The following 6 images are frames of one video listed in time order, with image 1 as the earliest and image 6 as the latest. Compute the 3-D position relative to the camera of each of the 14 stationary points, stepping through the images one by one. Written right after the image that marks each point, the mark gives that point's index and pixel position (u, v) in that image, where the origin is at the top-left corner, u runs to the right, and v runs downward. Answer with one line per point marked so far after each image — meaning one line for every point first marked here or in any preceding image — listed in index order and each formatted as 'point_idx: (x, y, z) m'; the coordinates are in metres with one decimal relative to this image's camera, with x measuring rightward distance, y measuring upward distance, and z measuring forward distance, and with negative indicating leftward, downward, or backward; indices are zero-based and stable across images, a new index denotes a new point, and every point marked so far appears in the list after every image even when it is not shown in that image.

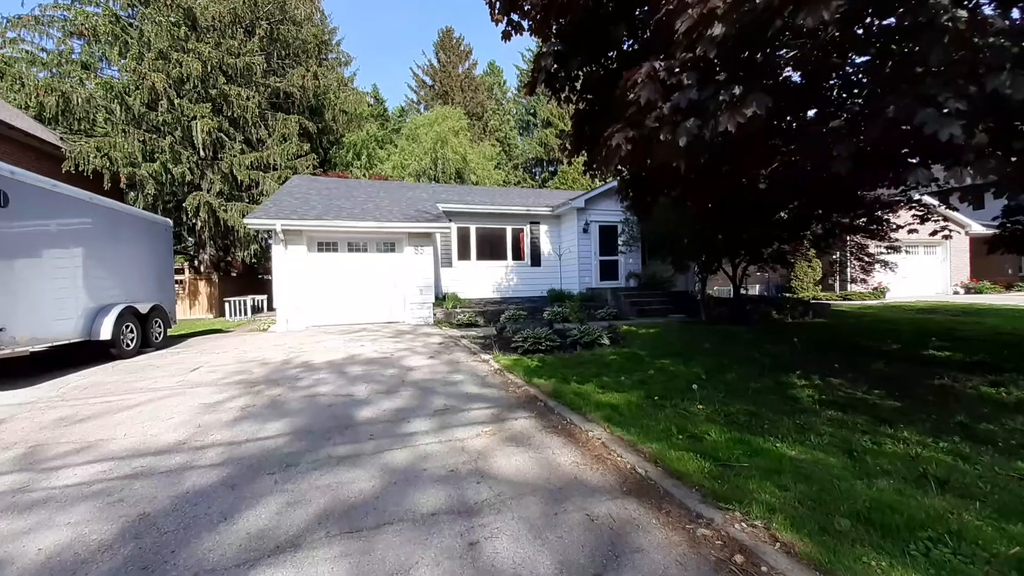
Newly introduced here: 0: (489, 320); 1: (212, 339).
0: (-0.6, -0.9, +11.3) m
1: (-6.7, -1.1, +9.4) m
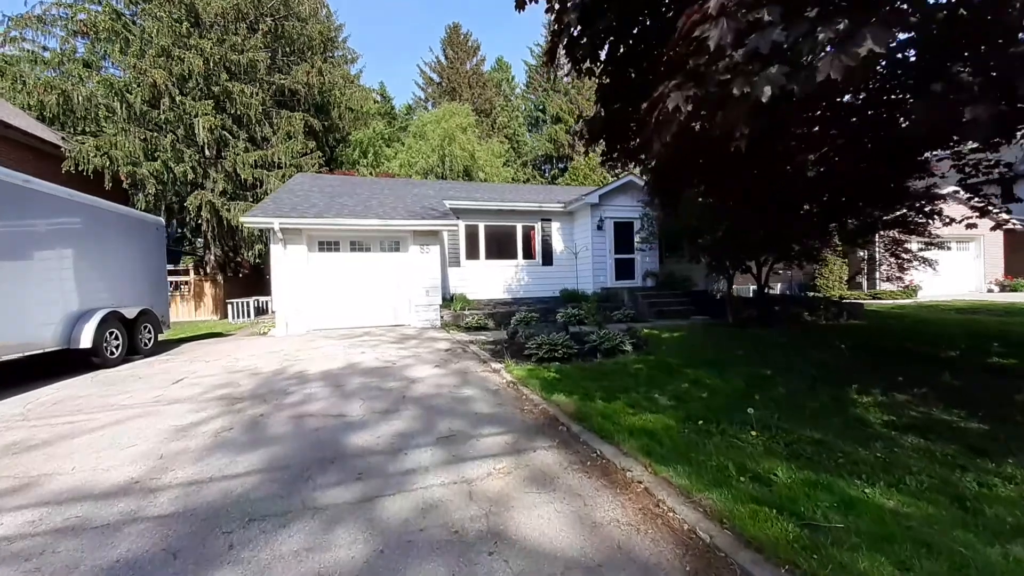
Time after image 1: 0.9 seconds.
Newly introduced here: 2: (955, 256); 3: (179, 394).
0: (-0.3, -0.9, +10.7) m
1: (-6.5, -1.2, +8.9) m
2: (+20.0, +1.5, +19.0) m
3: (-4.1, -1.3, +5.2) m
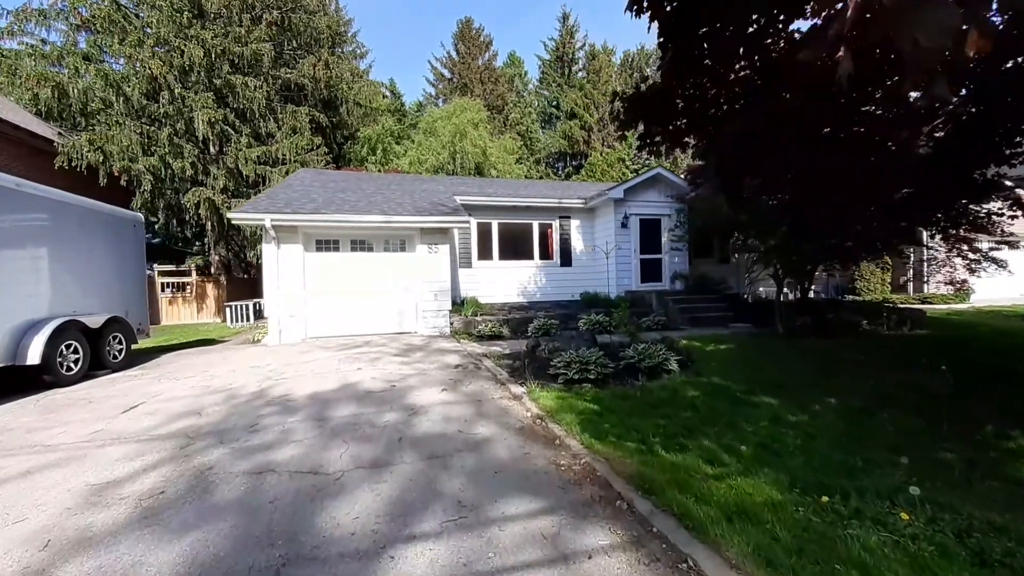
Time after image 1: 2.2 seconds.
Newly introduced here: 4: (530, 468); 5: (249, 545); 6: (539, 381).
0: (+0.1, -1.0, +9.6) m
1: (-6.1, -1.3, +7.9) m
2: (+20.6, +1.3, +17.4) m
3: (-3.9, -1.4, +4.2) m
4: (+0.1, -1.3, +3.1) m
5: (-1.4, -1.4, +2.3) m
6: (+0.3, -1.2, +5.4) m
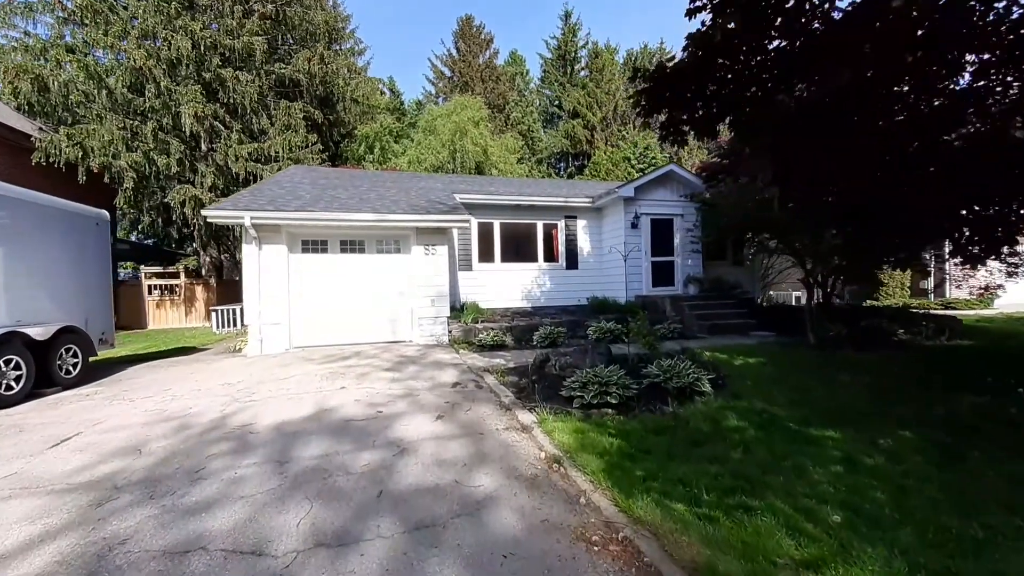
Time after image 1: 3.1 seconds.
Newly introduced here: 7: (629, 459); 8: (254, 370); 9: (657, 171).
0: (+0.2, -1.1, +8.8) m
1: (-6.1, -1.4, +7.1) m
2: (+20.7, +1.1, +16.6) m
3: (-3.8, -1.5, +3.4) m
4: (+0.2, -1.4, +2.3) m
5: (-1.4, -1.5, +1.5) m
6: (+0.4, -1.3, +4.6) m
7: (+0.8, -1.3, +3.2) m
8: (-4.0, -1.3, +6.6) m
9: (+3.9, +3.2, +11.4) m
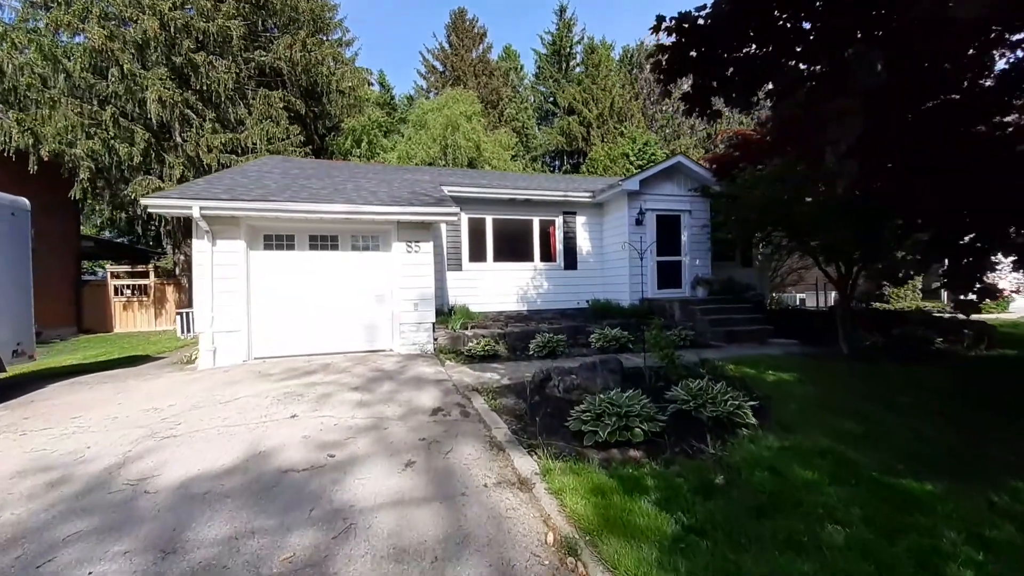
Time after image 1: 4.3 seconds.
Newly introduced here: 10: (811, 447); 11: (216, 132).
0: (0.0, -1.1, +7.7) m
1: (-6.1, -1.4, +6.0) m
2: (+20.4, +1.1, +15.9) m
3: (-3.8, -1.5, +2.3) m
4: (+0.2, -1.4, +1.2) m
5: (-1.4, -1.5, +0.5) m
6: (+0.4, -1.3, +3.6) m
7: (+0.8, -1.3, +2.2) m
8: (-4.1, -1.3, +5.5) m
9: (+3.7, +3.1, +10.4) m
10: (+2.5, -1.3, +3.5) m
11: (-11.3, +6.0, +16.2) m
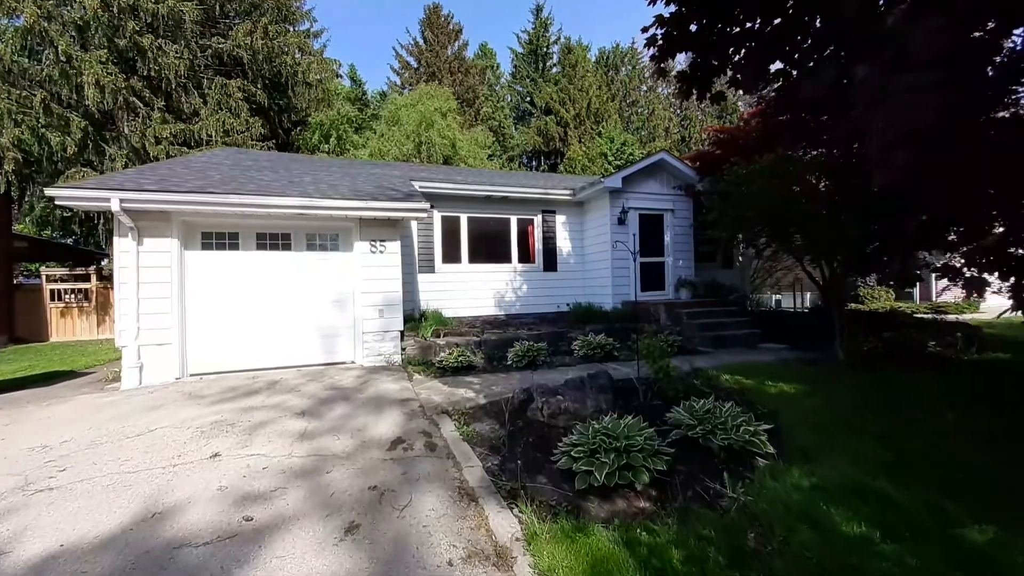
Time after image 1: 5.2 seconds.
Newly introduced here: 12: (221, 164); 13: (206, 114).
0: (-0.4, -1.2, +7.0) m
1: (-6.4, -1.5, +5.0) m
2: (+19.6, +1.0, +16.3) m
3: (-3.9, -1.6, +1.4) m
4: (+0.1, -1.5, +0.5) m
5: (-1.4, -1.5, -0.3) m
6: (+0.2, -1.4, +2.9) m
7: (+0.7, -1.4, +1.5) m
8: (-4.4, -1.4, +4.6) m
9: (+3.2, +3.0, +9.9) m
10: (+2.3, -1.4, +3.0) m
11: (-12.1, +5.8, +14.9) m
12: (-5.9, +2.5, +8.5) m
13: (-11.2, +6.4, +15.5) m
